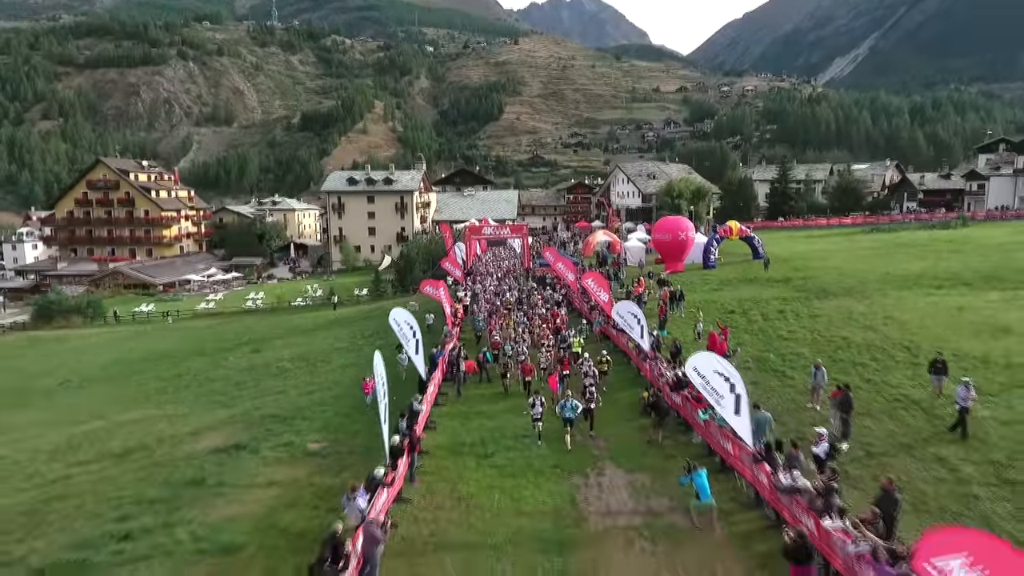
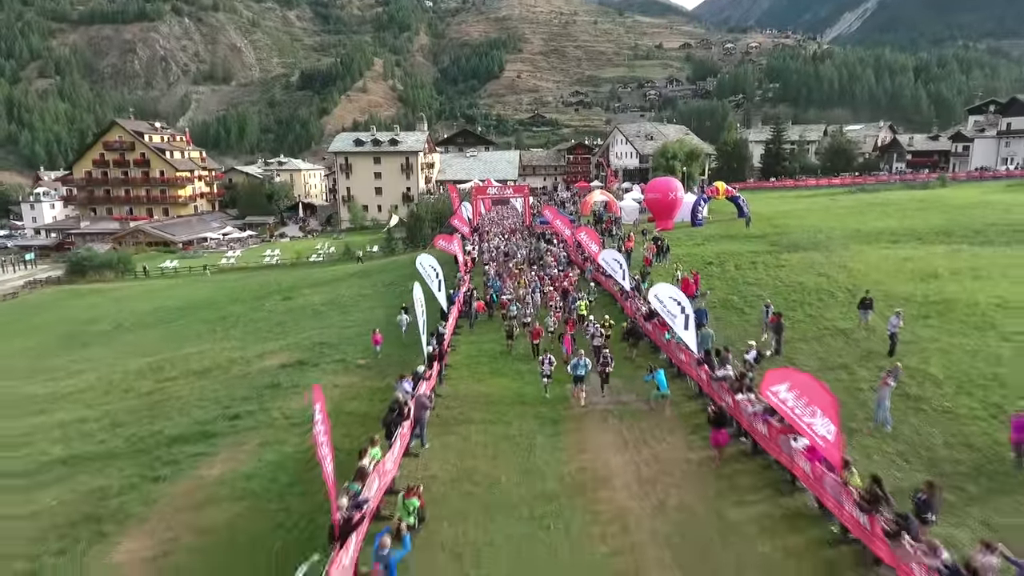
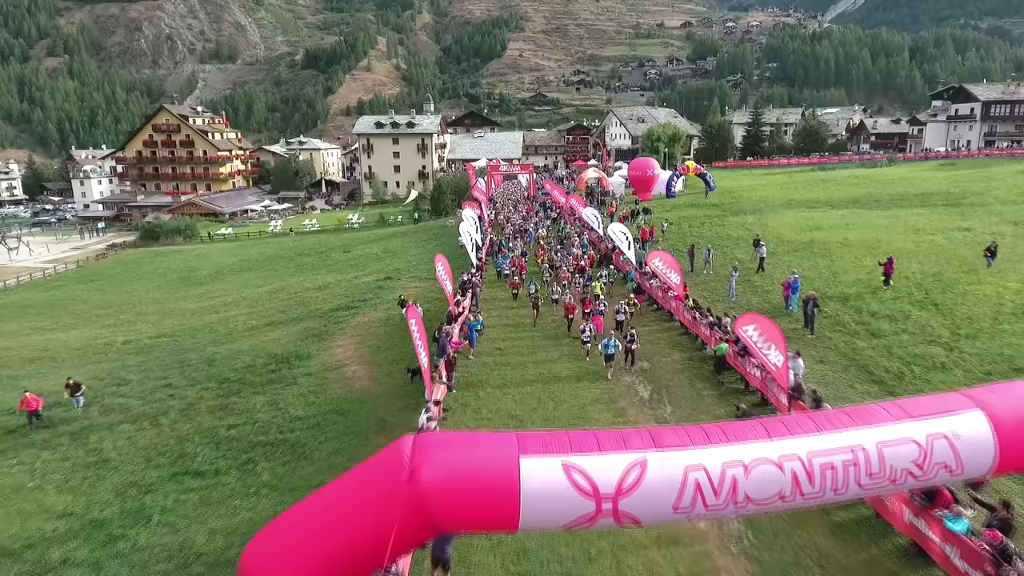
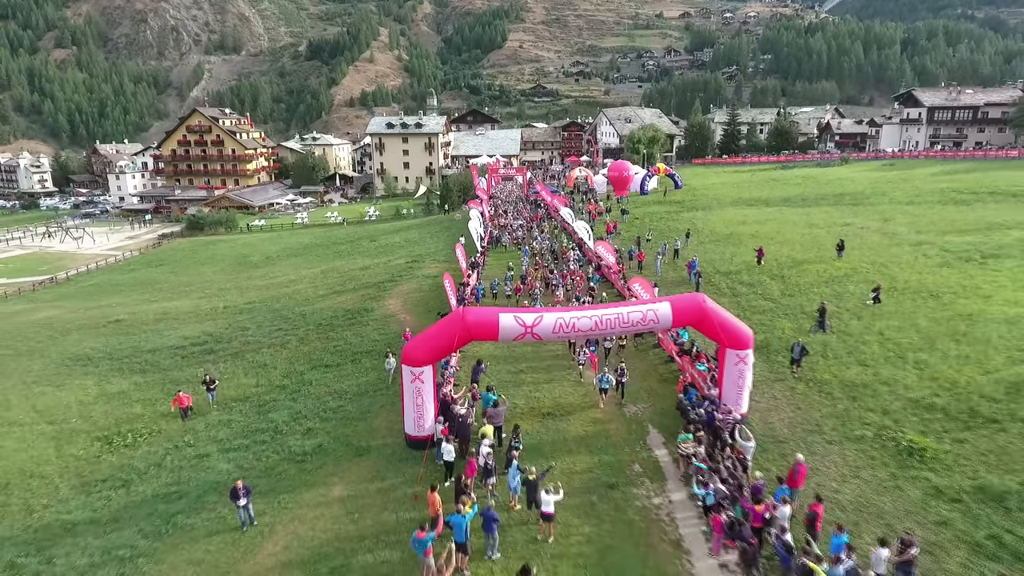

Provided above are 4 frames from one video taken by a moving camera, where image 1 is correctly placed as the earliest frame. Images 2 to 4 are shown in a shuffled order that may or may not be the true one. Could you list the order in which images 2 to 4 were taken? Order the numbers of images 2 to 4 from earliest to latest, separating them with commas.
2, 3, 4
